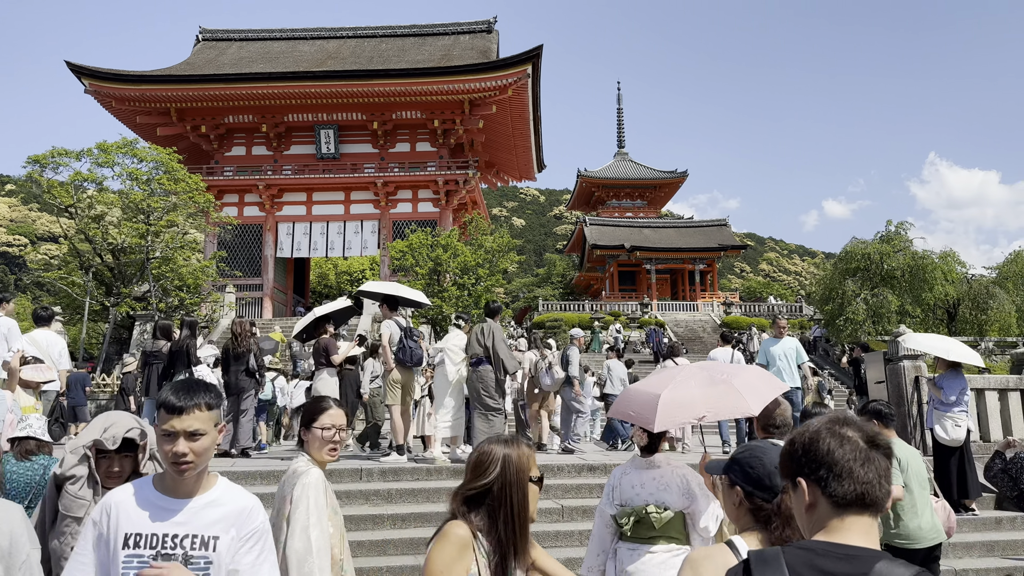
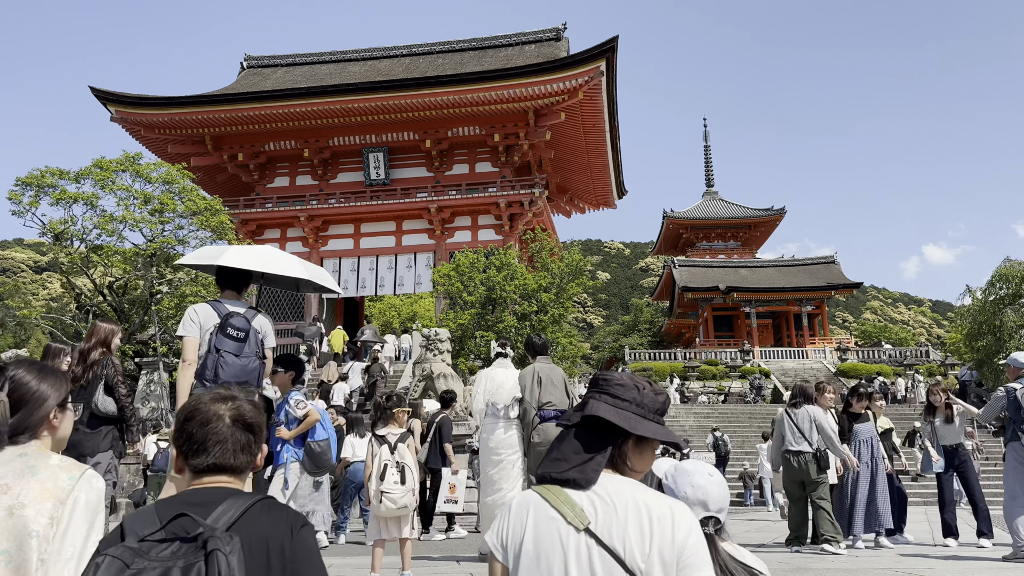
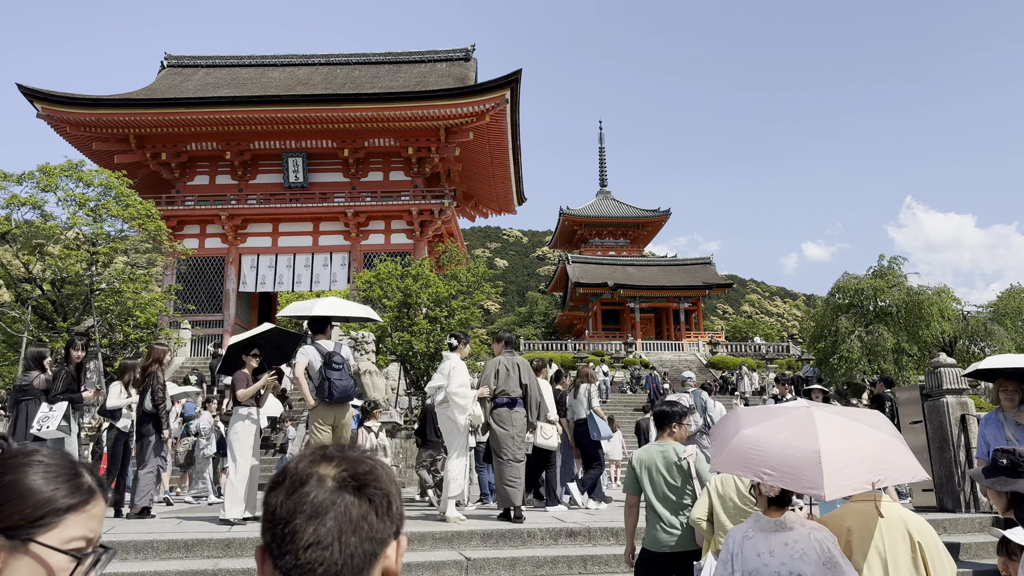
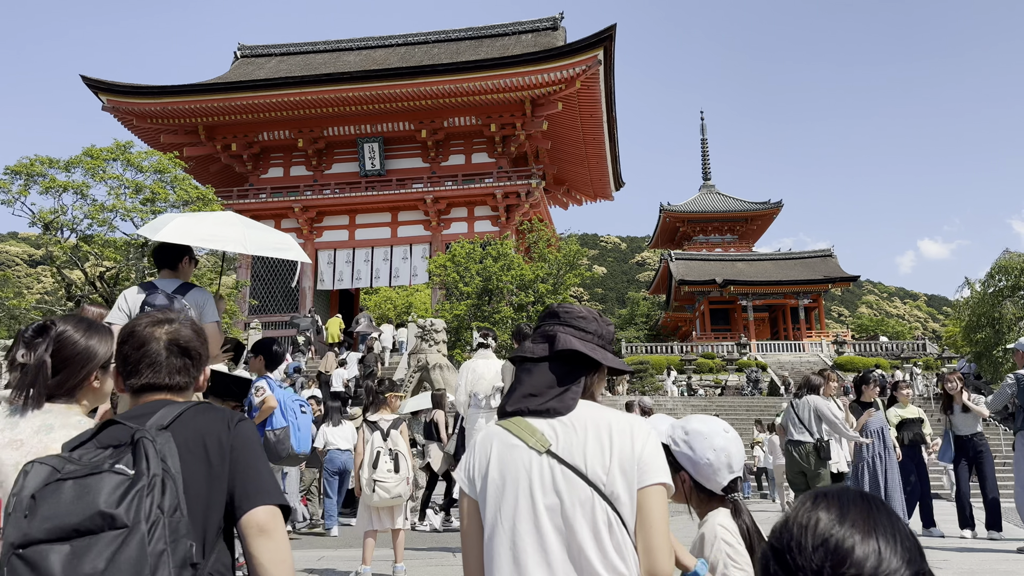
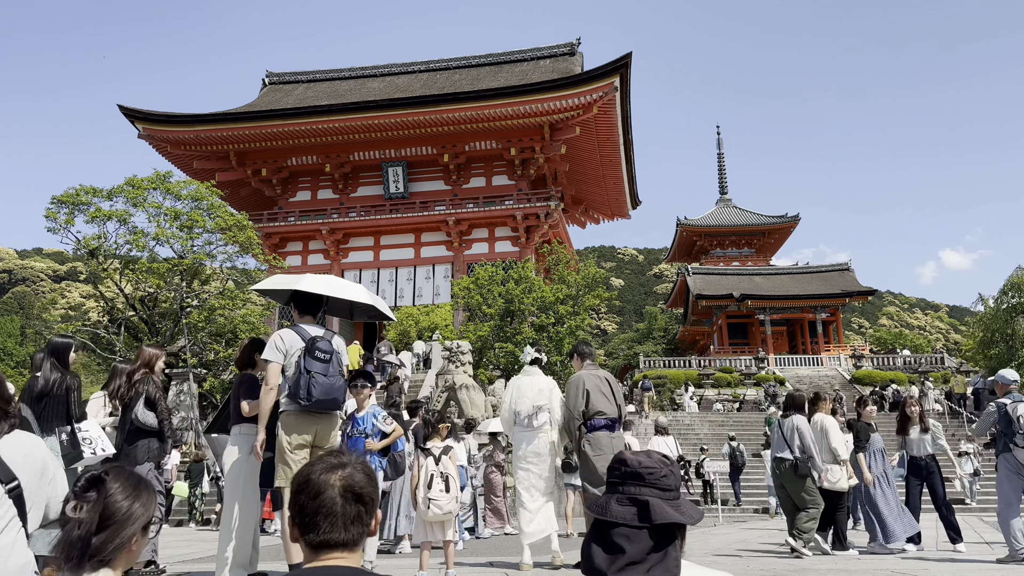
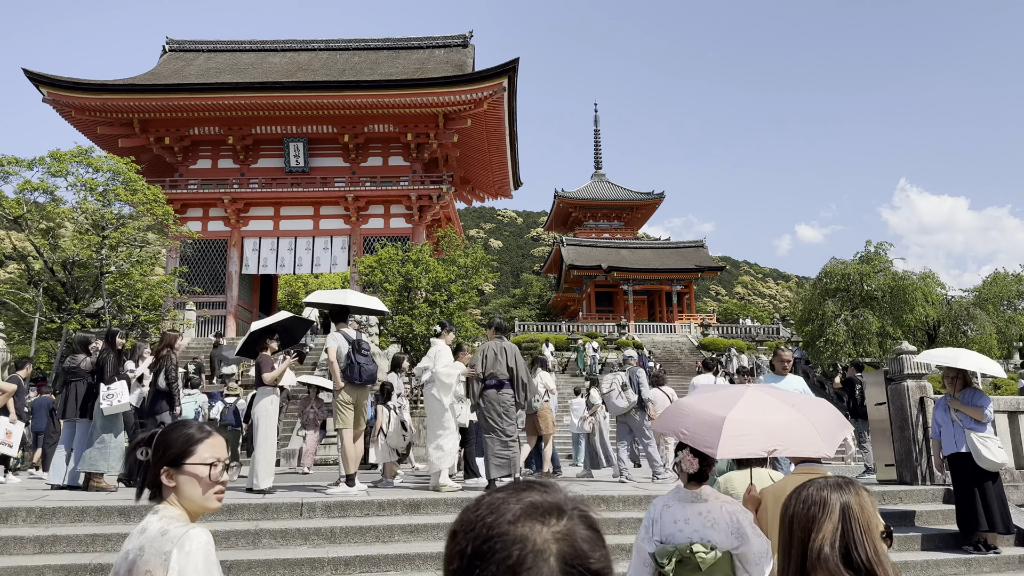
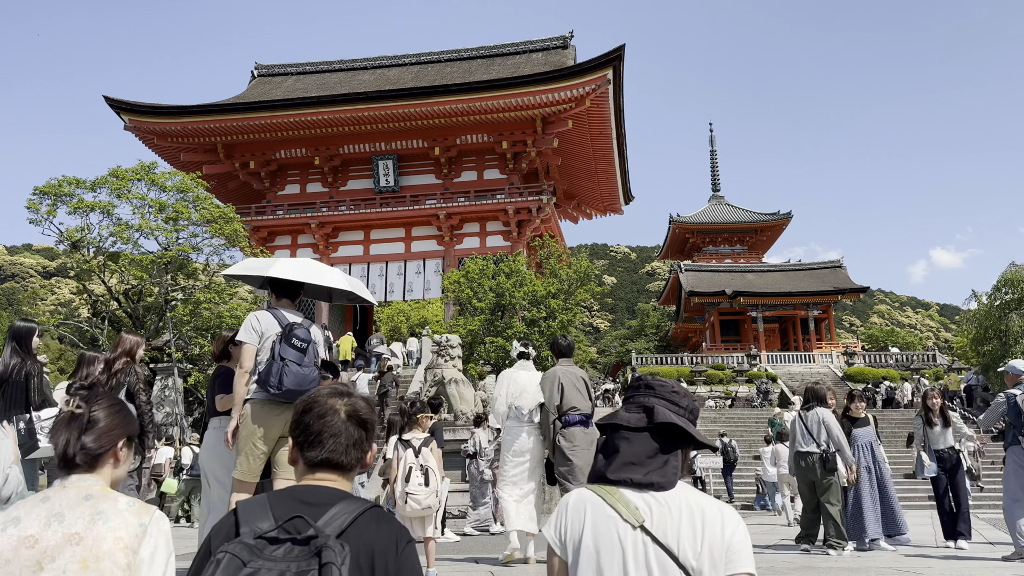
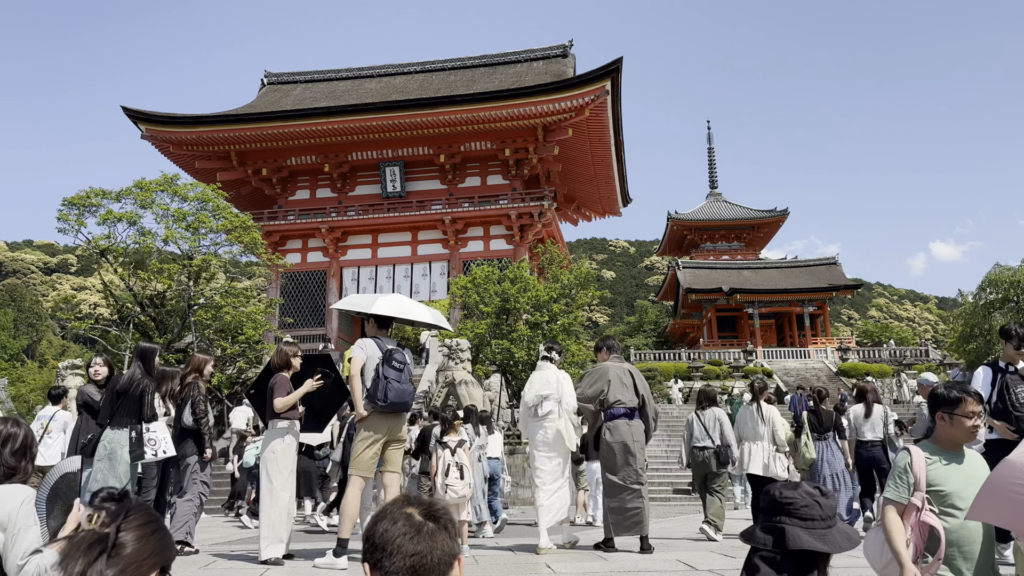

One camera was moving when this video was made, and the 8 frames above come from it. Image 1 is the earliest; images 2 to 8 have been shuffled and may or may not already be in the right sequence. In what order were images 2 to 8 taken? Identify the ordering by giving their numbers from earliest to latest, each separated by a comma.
6, 3, 8, 5, 7, 2, 4
